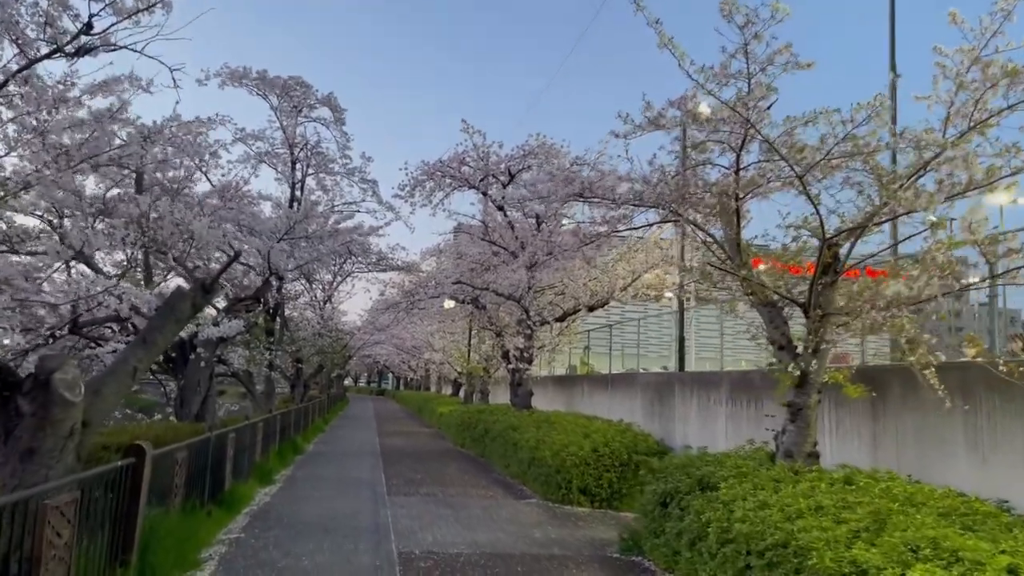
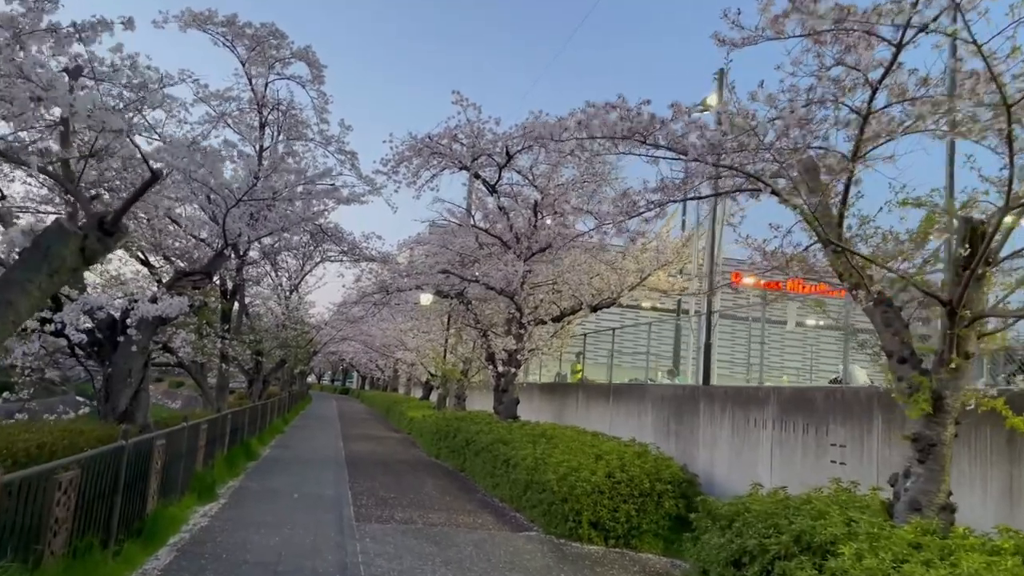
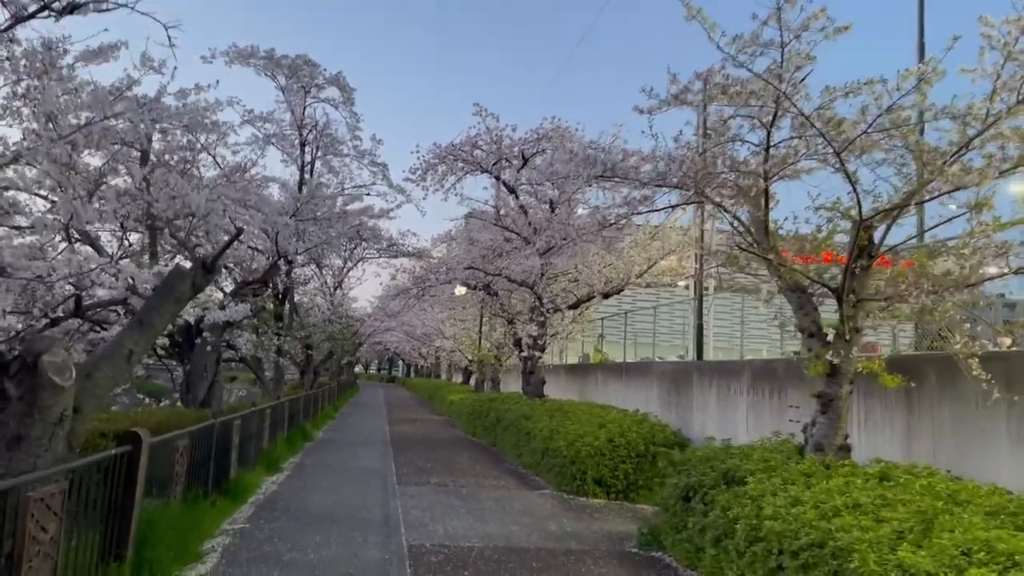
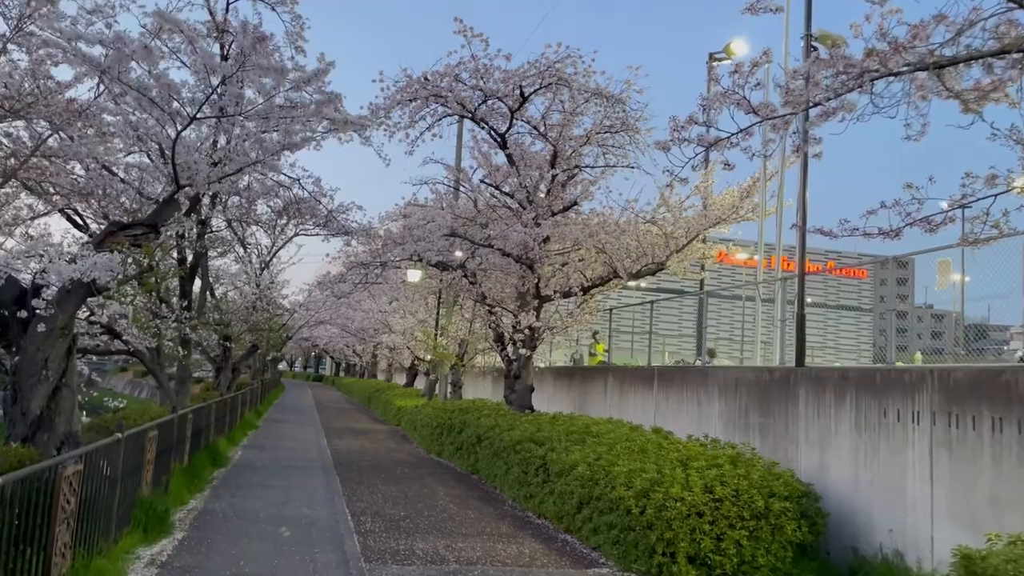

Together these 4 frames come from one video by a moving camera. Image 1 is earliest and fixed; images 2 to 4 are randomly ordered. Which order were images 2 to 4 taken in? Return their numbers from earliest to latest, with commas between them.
3, 2, 4
